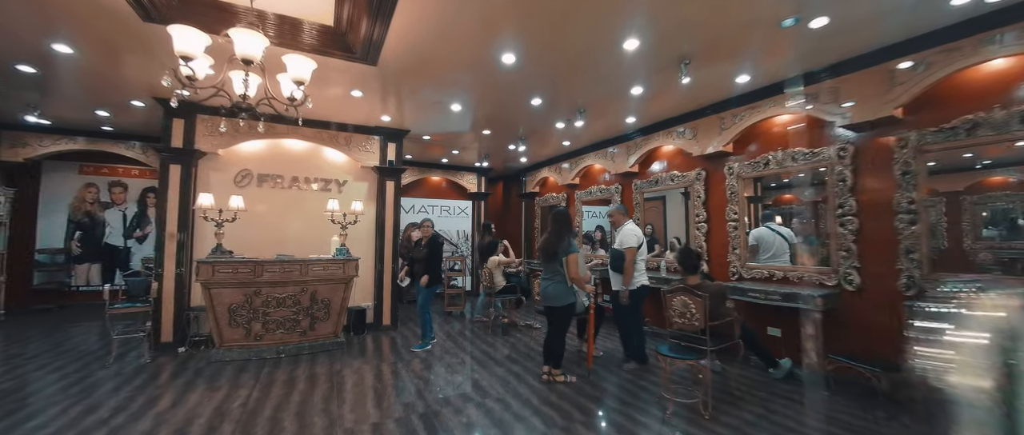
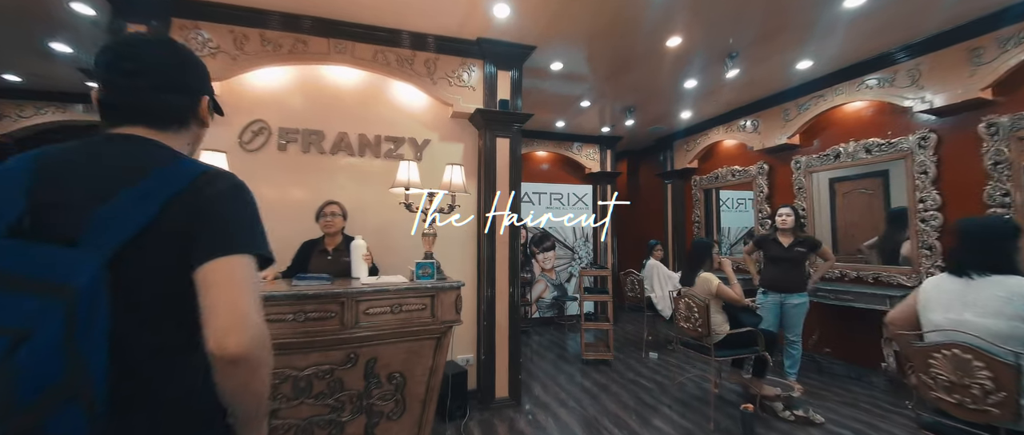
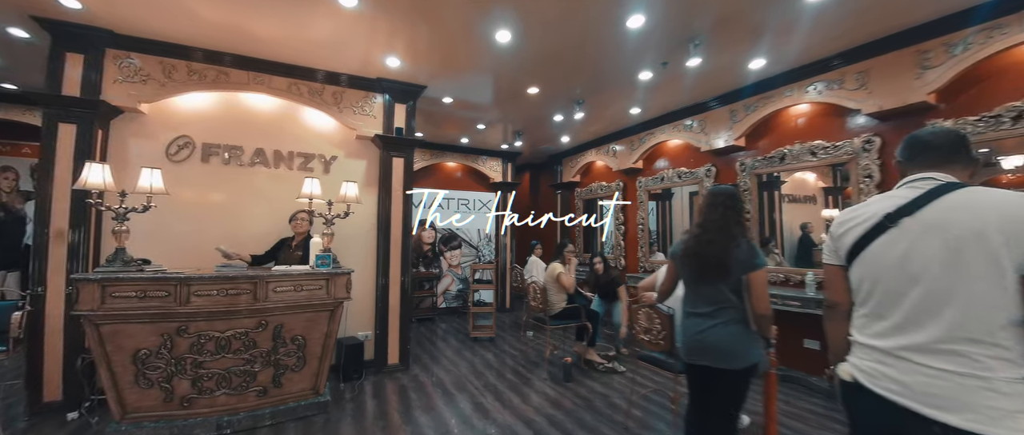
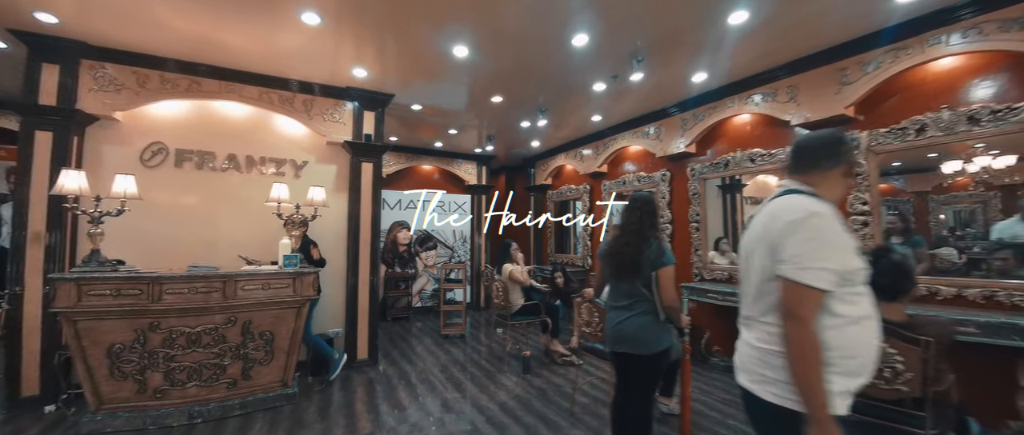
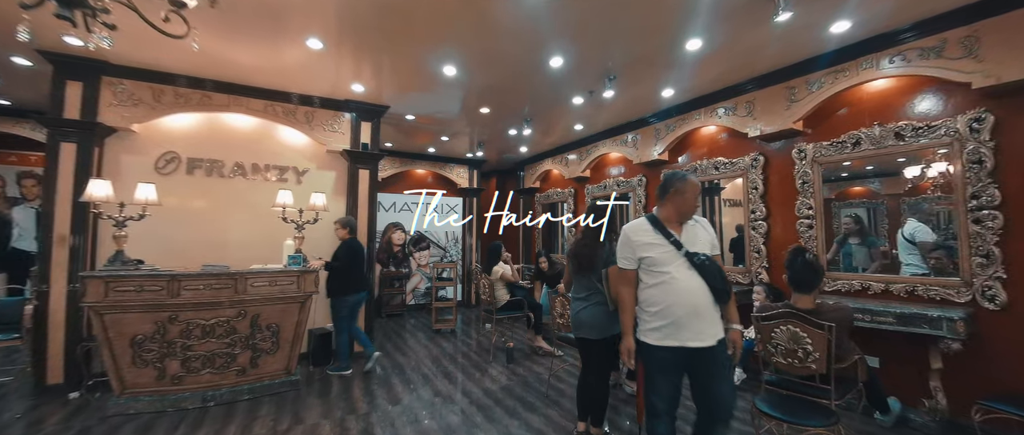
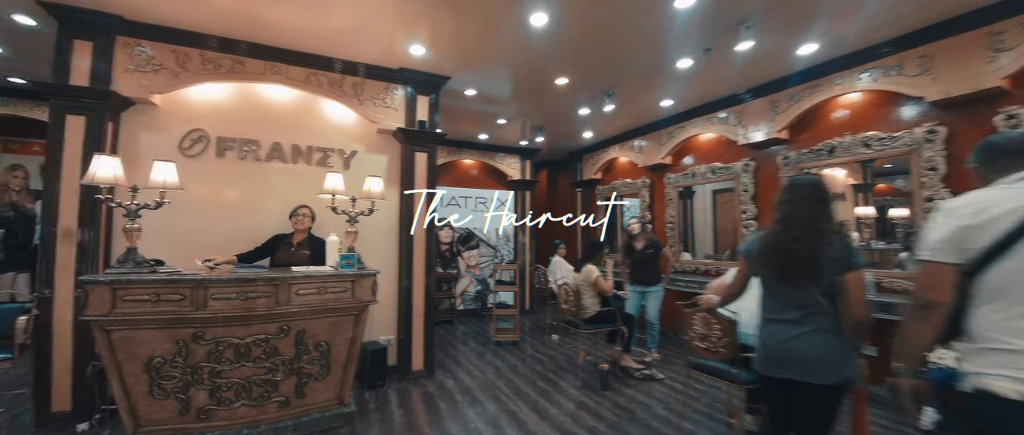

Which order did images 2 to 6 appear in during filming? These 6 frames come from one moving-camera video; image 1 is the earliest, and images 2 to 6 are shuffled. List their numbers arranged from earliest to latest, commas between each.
5, 4, 3, 6, 2
